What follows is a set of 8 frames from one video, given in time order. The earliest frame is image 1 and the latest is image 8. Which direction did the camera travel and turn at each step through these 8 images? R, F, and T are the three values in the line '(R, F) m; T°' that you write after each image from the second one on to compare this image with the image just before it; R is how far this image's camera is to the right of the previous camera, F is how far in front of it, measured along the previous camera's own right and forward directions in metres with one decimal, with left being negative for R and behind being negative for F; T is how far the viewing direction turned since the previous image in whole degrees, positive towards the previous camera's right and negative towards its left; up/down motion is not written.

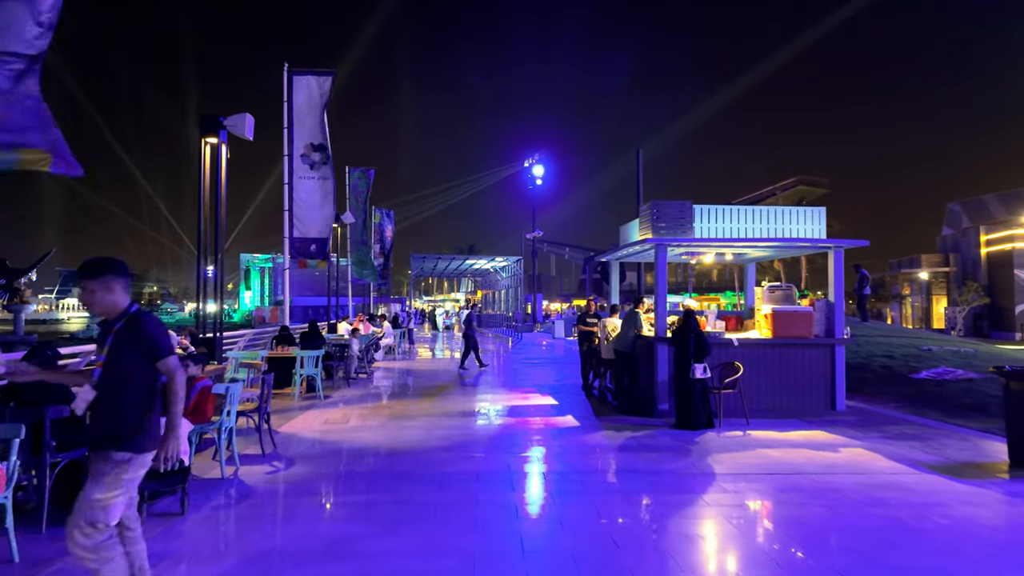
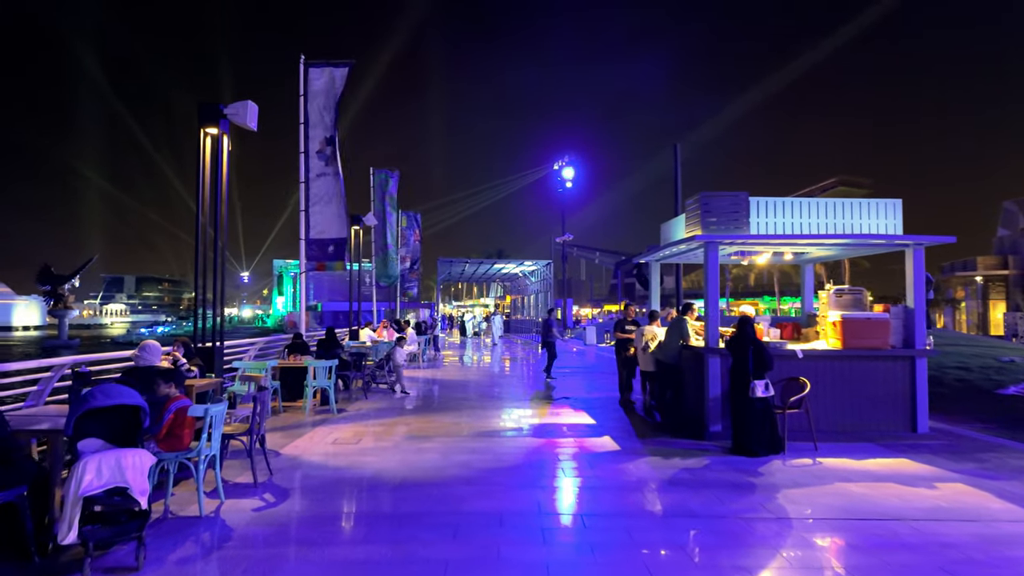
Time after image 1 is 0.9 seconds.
(0.0, +1.0) m; -3°
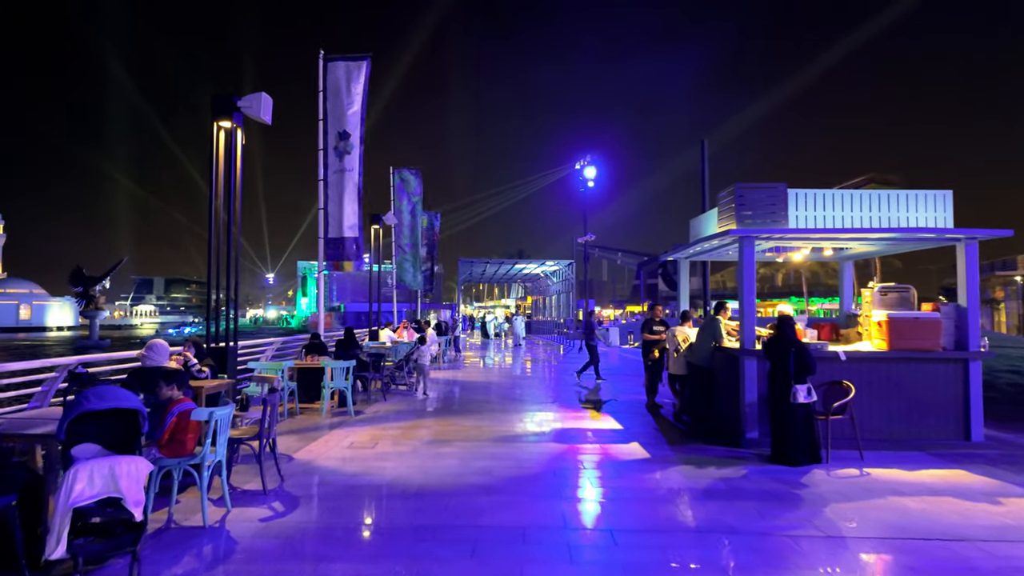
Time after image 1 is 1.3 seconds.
(0.0, +0.4) m; -2°
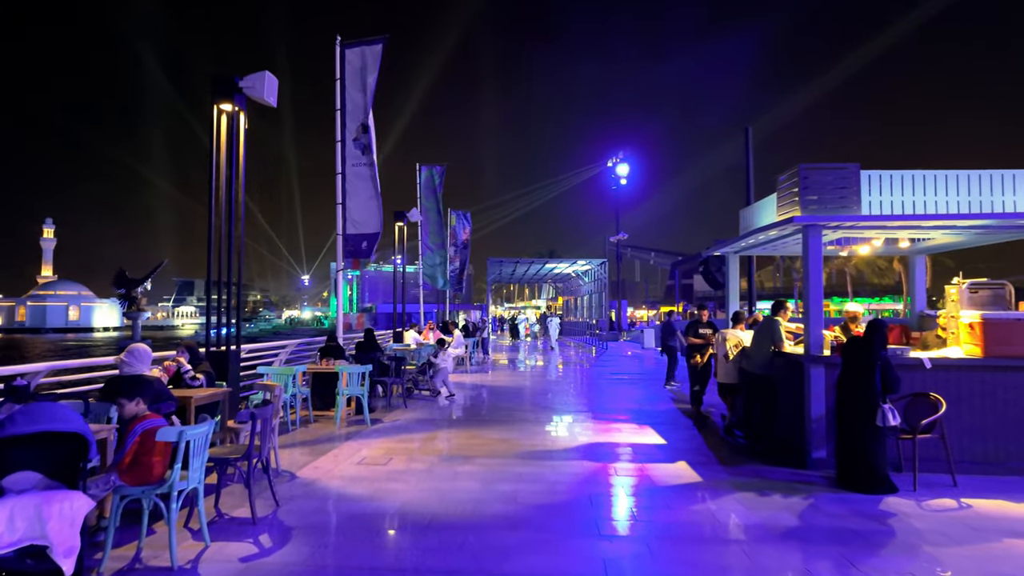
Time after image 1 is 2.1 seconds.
(0.0, +0.9) m; -3°
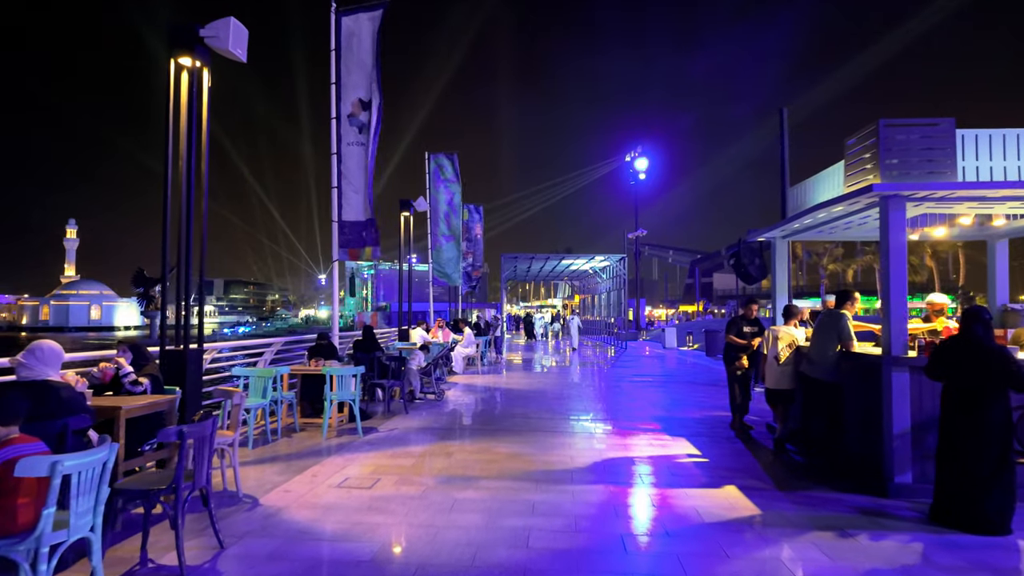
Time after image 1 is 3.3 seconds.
(0.0, +1.2) m; -2°
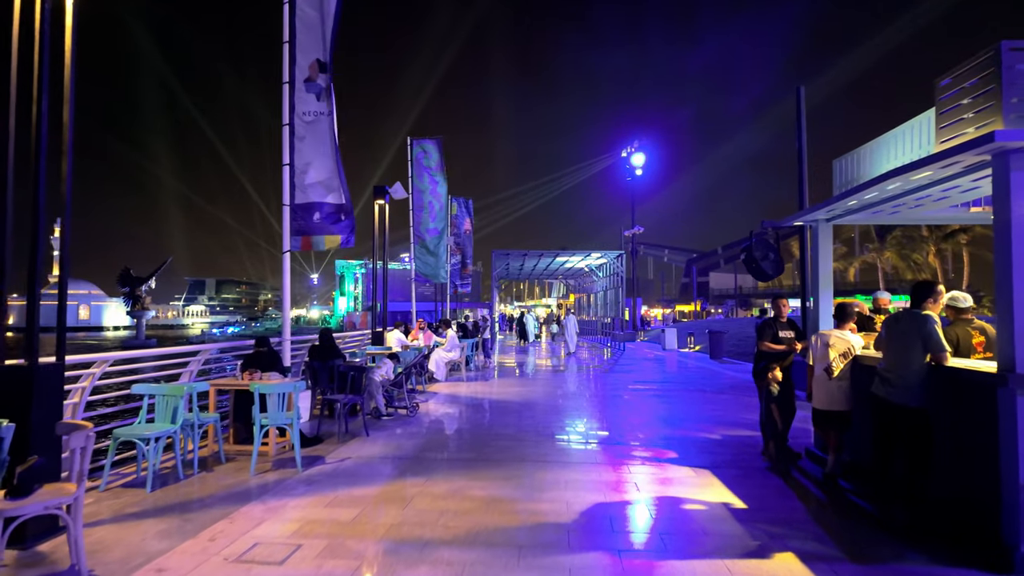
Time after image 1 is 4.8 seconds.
(+0.2, +1.6) m; +1°
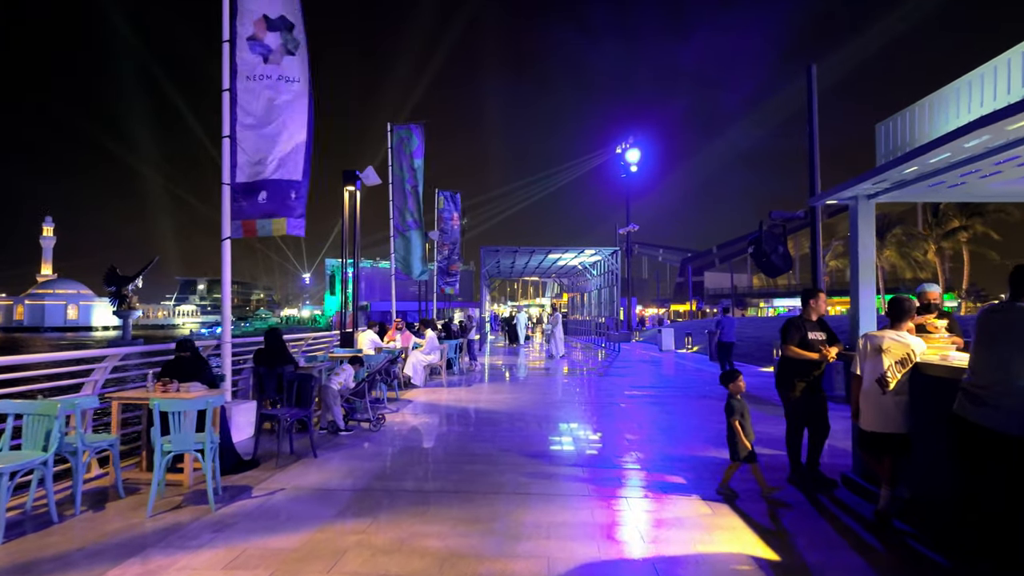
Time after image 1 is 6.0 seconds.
(+0.2, +1.3) m; +1°
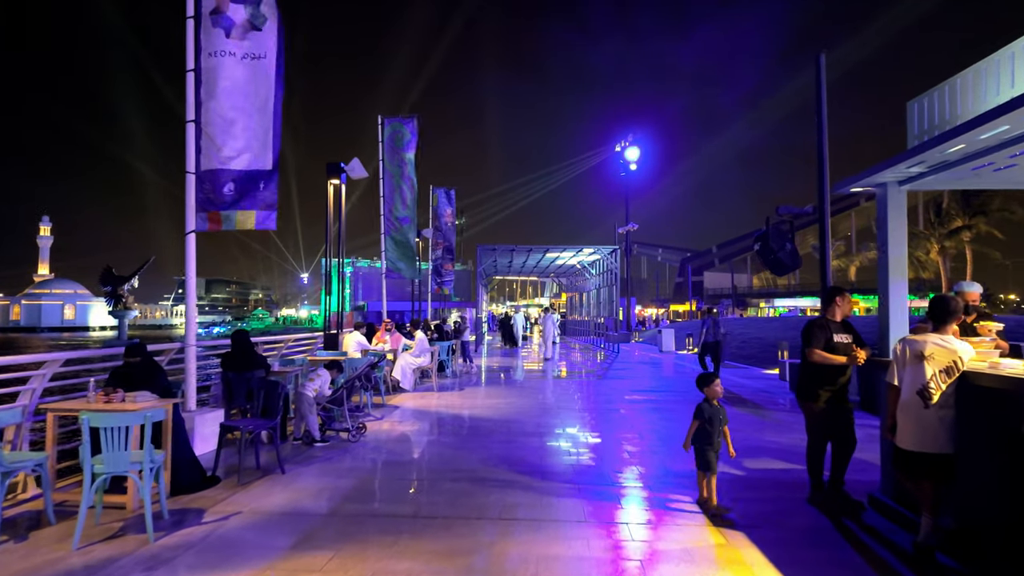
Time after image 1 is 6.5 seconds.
(+0.1, +0.6) m; 0°
